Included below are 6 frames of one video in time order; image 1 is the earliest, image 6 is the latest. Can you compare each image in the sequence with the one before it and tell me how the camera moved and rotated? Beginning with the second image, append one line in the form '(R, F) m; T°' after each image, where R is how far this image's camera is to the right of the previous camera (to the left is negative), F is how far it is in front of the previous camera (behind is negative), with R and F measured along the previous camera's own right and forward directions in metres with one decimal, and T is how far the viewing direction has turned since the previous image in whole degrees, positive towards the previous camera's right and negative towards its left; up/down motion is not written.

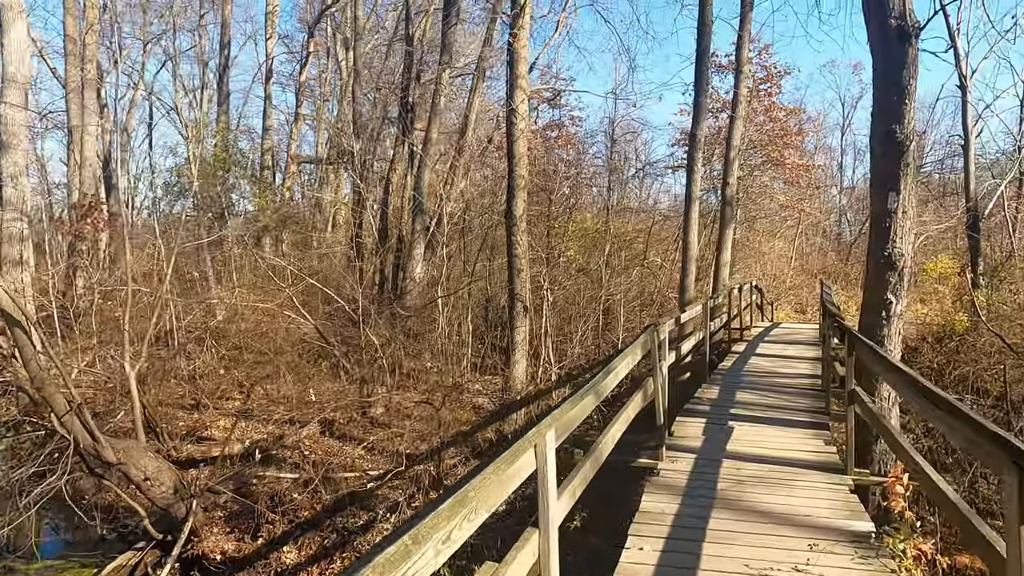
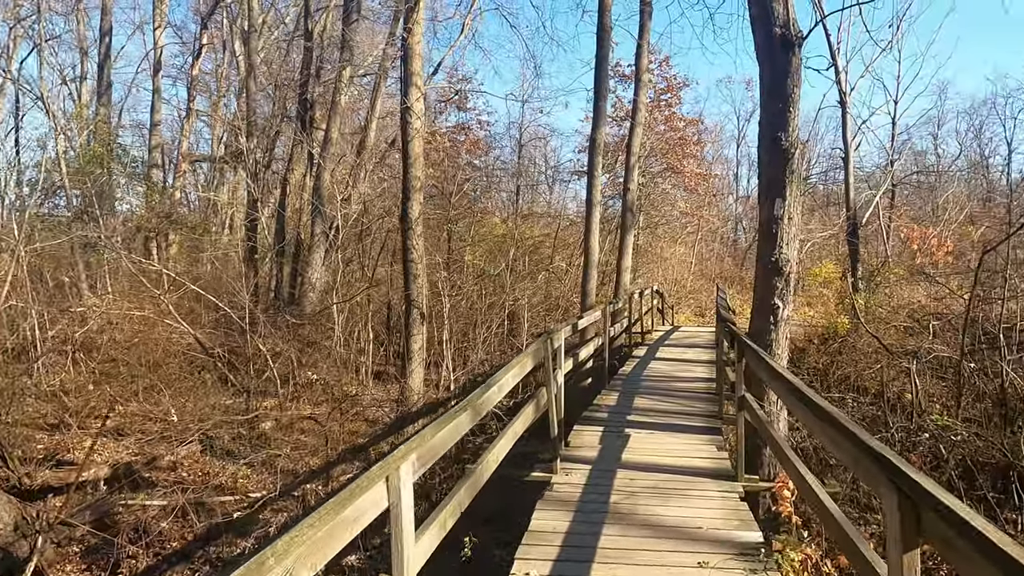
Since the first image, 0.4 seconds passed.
(+0.1, +0.2) m; +8°
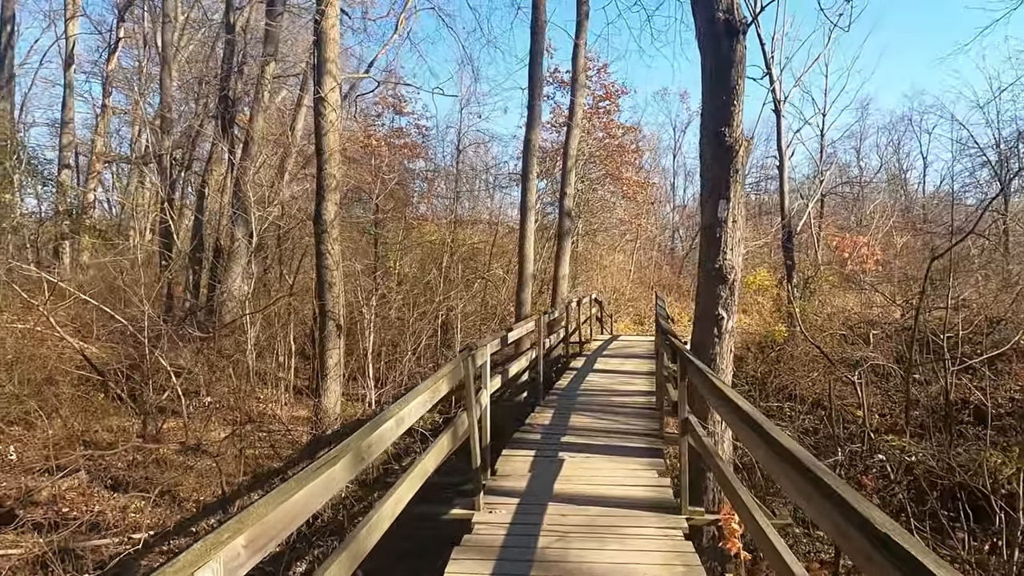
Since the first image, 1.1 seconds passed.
(+0.1, +0.5) m; +5°
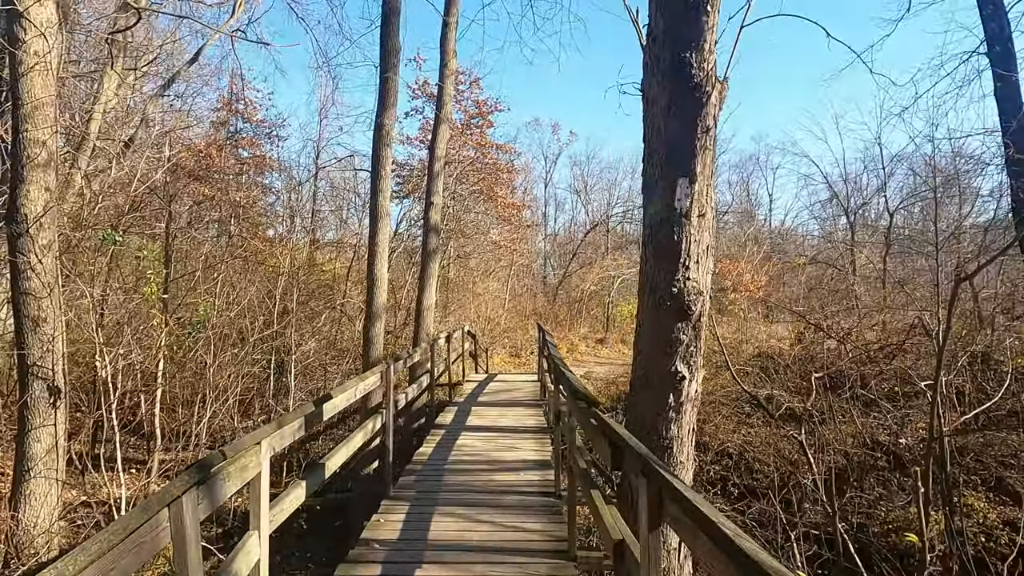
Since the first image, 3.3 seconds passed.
(+0.2, +1.8) m; +11°
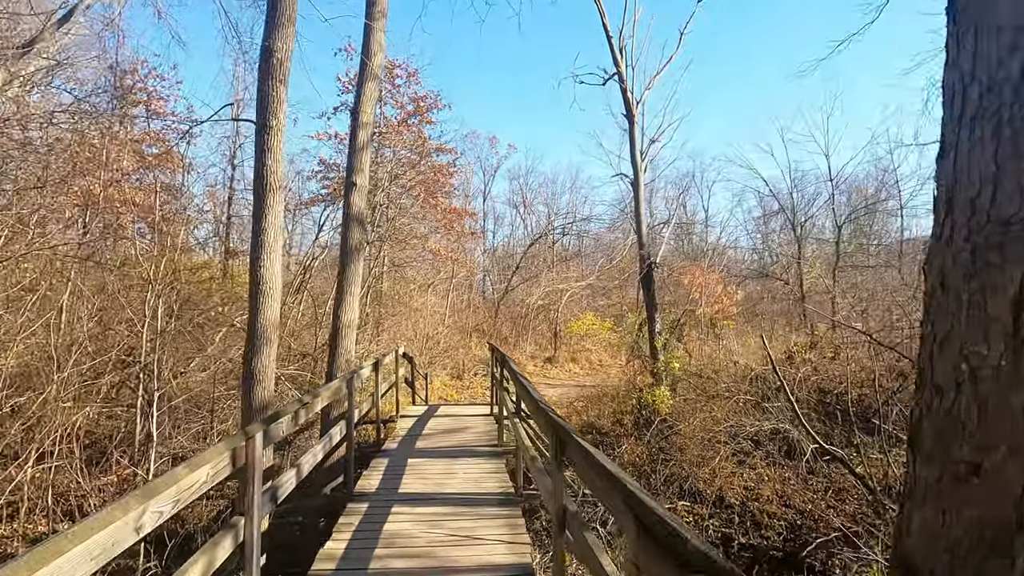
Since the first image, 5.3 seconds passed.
(-0.1, +1.8) m; +5°
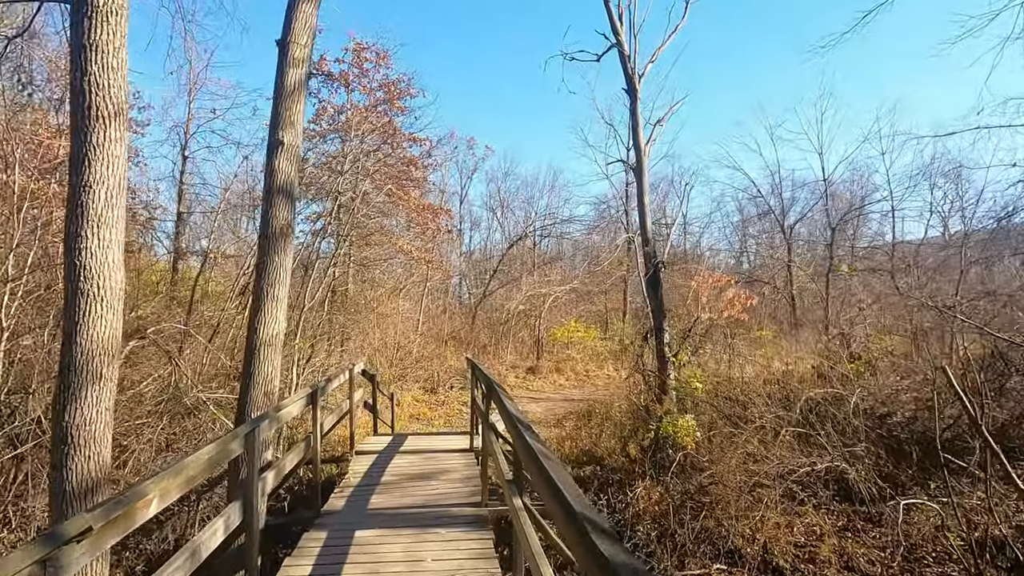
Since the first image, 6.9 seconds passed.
(-0.1, +1.5) m; +2°
